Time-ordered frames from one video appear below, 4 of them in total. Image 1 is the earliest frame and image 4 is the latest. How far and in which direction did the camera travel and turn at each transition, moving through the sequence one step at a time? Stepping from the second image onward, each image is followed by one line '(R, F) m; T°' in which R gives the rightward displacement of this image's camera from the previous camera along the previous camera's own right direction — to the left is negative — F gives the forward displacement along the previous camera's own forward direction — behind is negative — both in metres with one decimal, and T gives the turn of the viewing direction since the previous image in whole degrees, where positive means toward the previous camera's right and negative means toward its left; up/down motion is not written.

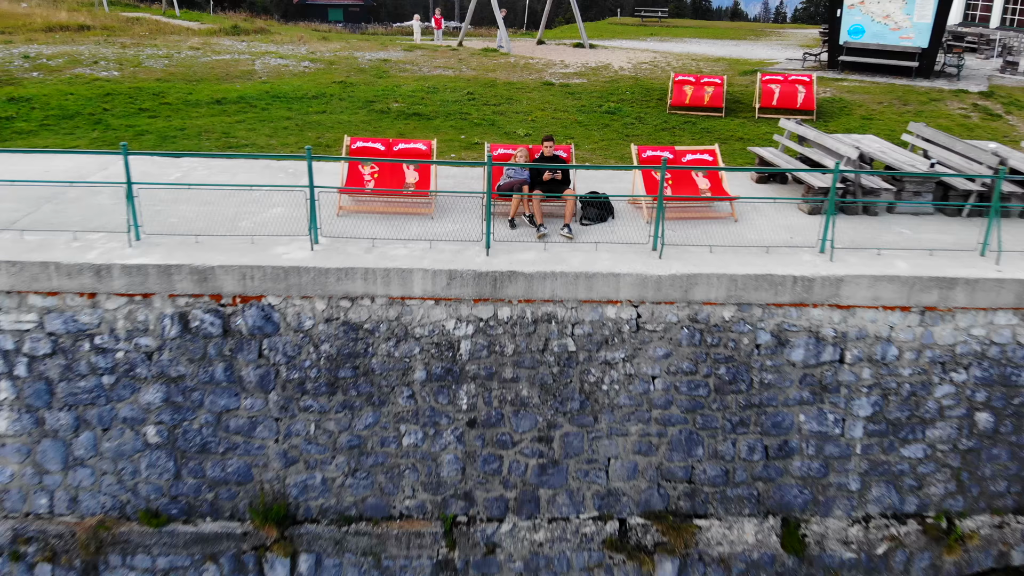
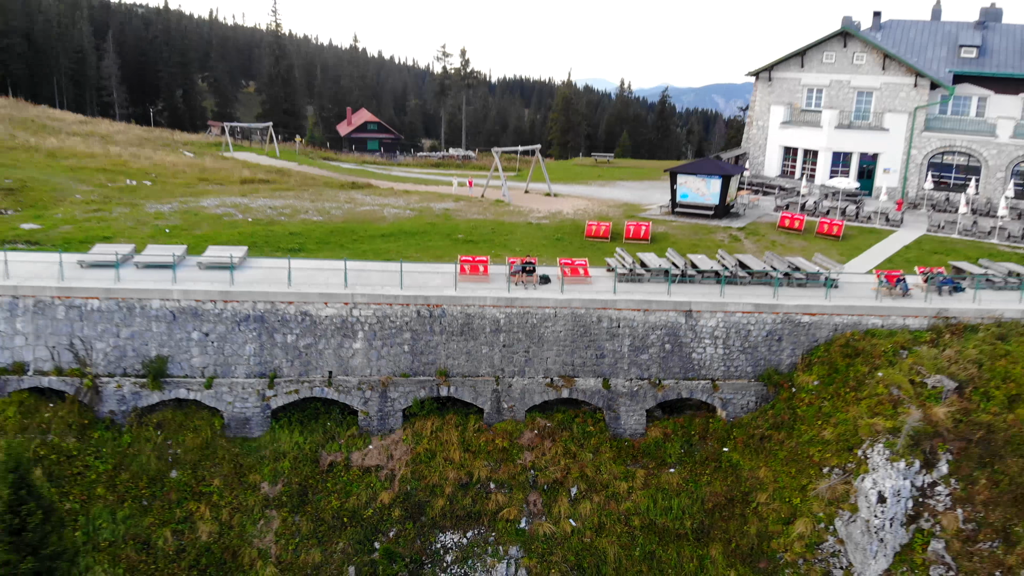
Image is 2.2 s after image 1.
(-0.3, -11.9) m; +1°
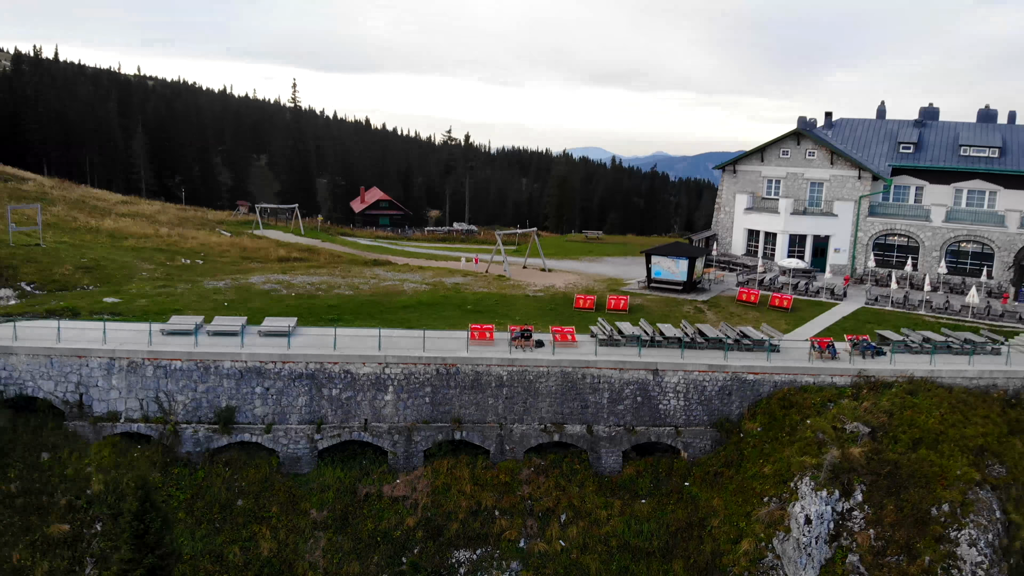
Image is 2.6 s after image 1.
(-0.1, -4.4) m; 0°
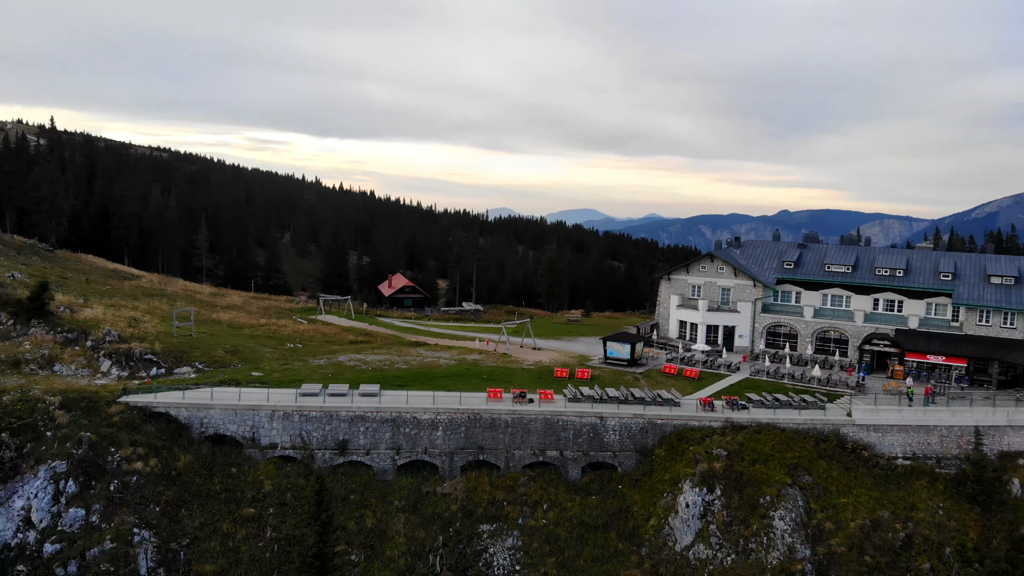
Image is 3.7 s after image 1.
(-0.3, -15.0) m; 0°
